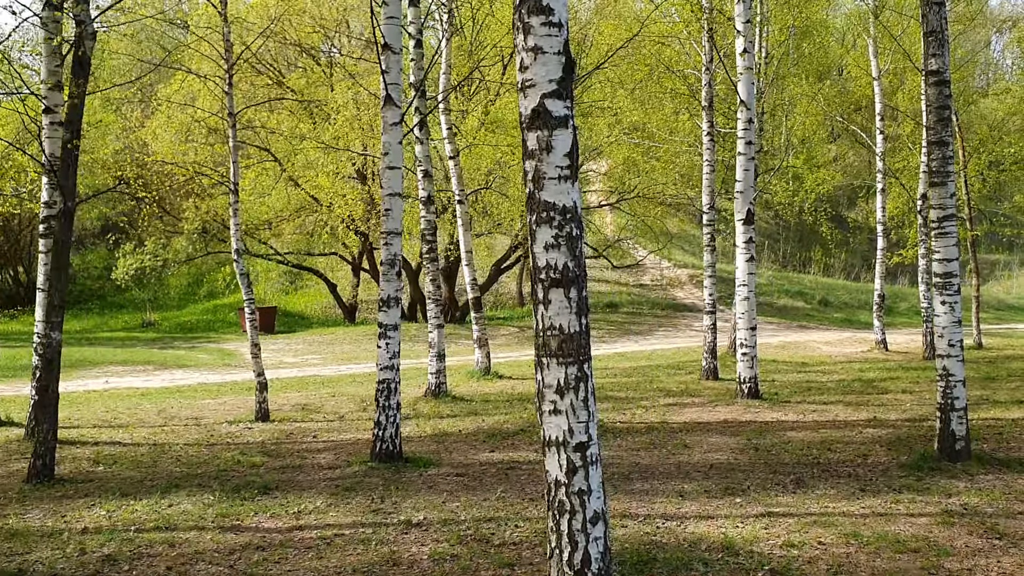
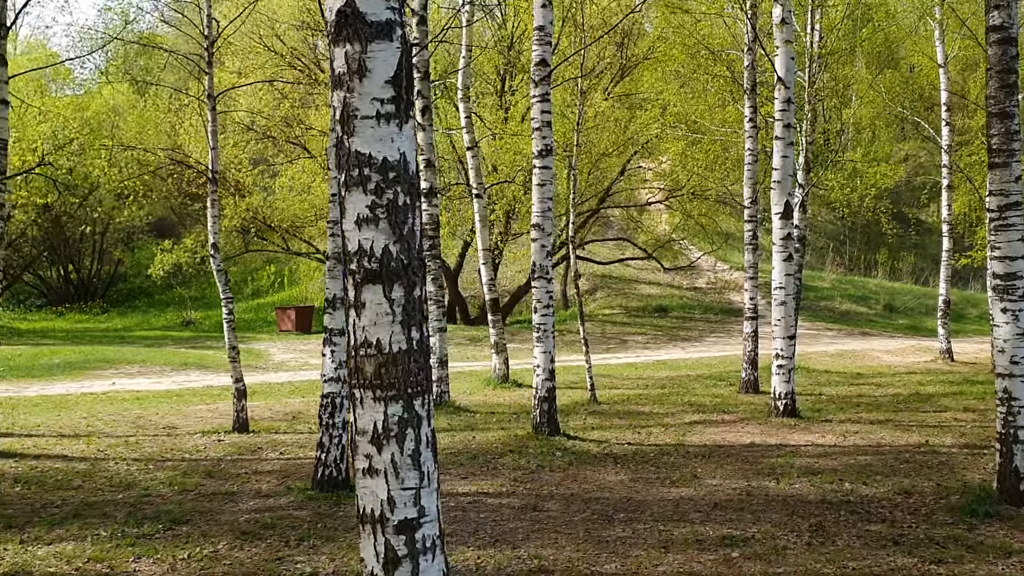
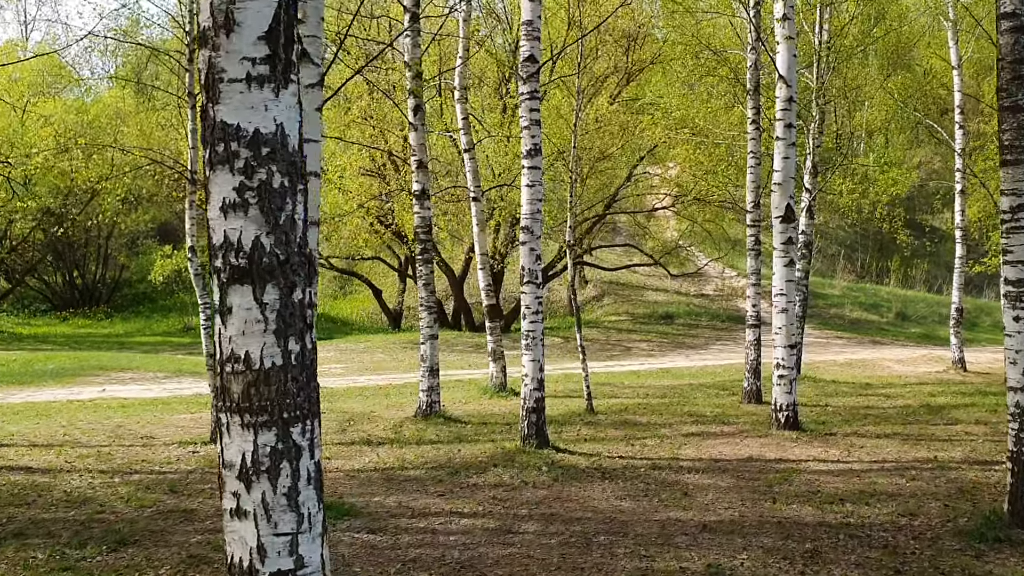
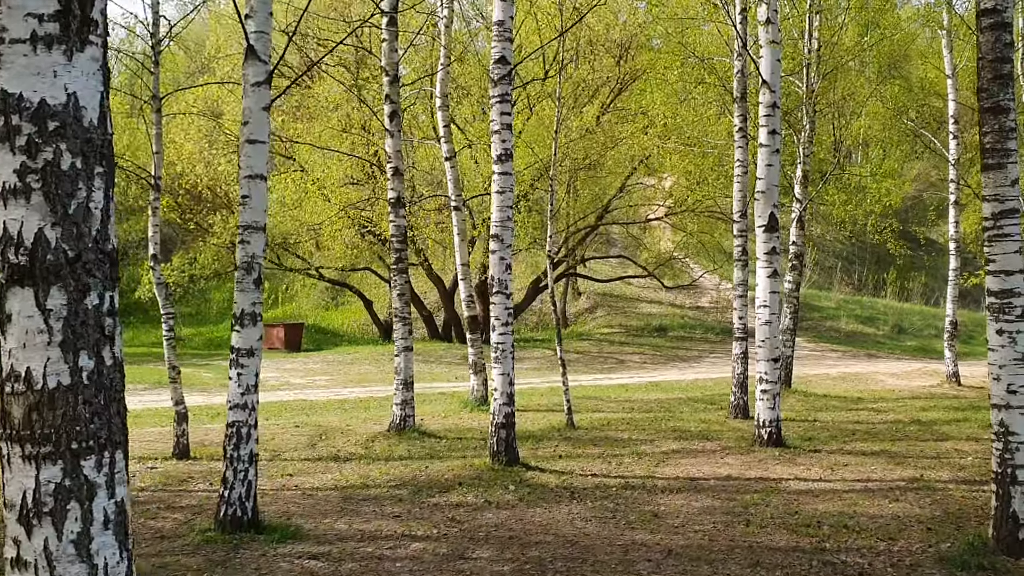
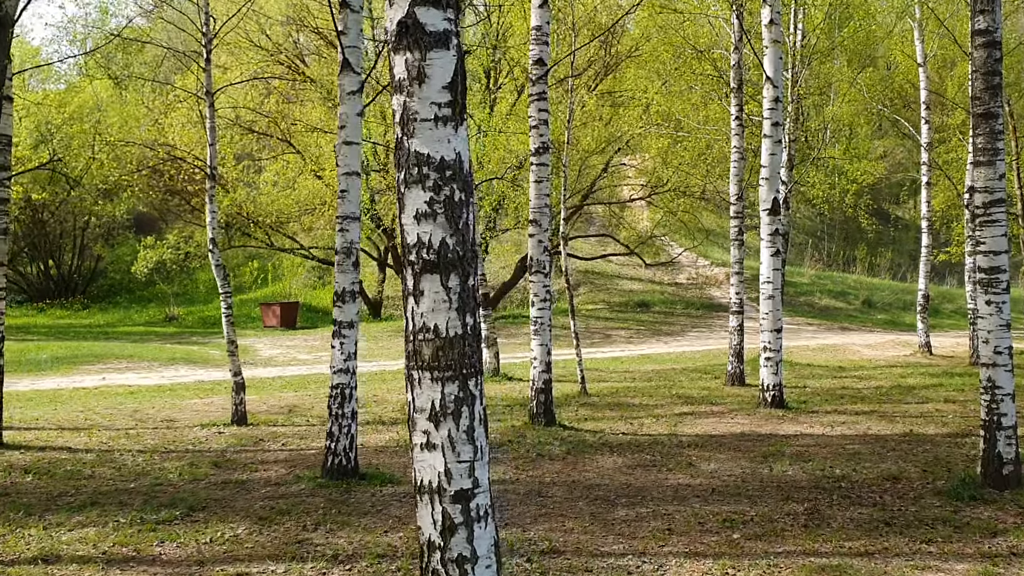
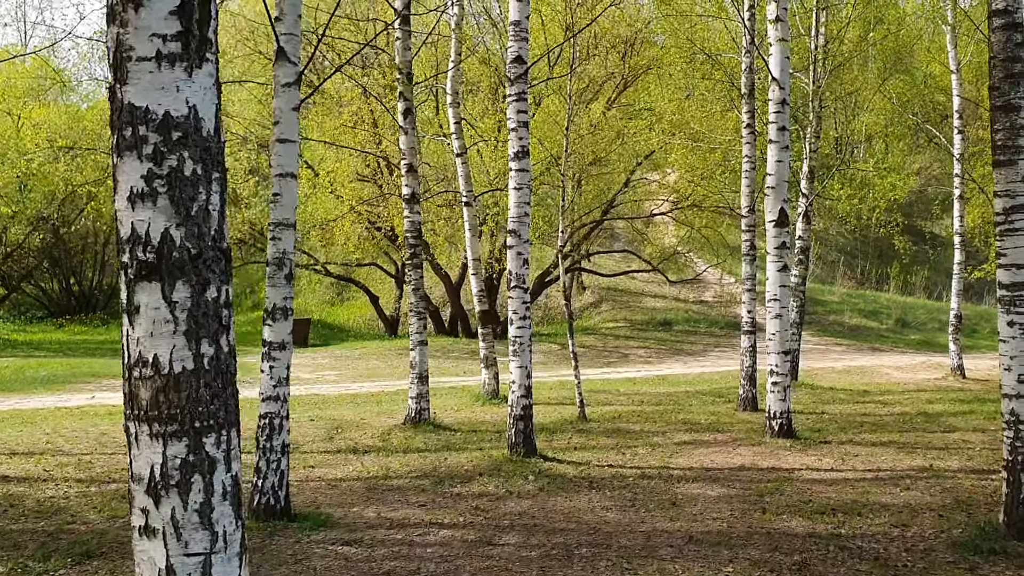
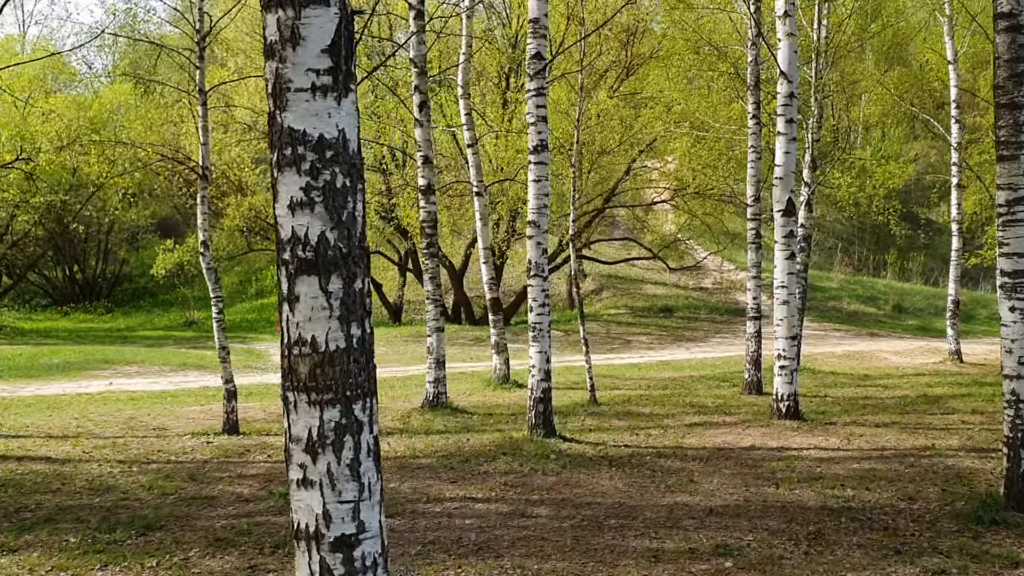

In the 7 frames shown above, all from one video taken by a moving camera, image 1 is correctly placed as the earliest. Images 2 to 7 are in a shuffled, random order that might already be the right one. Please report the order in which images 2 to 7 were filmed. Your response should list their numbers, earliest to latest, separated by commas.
5, 2, 7, 3, 6, 4
